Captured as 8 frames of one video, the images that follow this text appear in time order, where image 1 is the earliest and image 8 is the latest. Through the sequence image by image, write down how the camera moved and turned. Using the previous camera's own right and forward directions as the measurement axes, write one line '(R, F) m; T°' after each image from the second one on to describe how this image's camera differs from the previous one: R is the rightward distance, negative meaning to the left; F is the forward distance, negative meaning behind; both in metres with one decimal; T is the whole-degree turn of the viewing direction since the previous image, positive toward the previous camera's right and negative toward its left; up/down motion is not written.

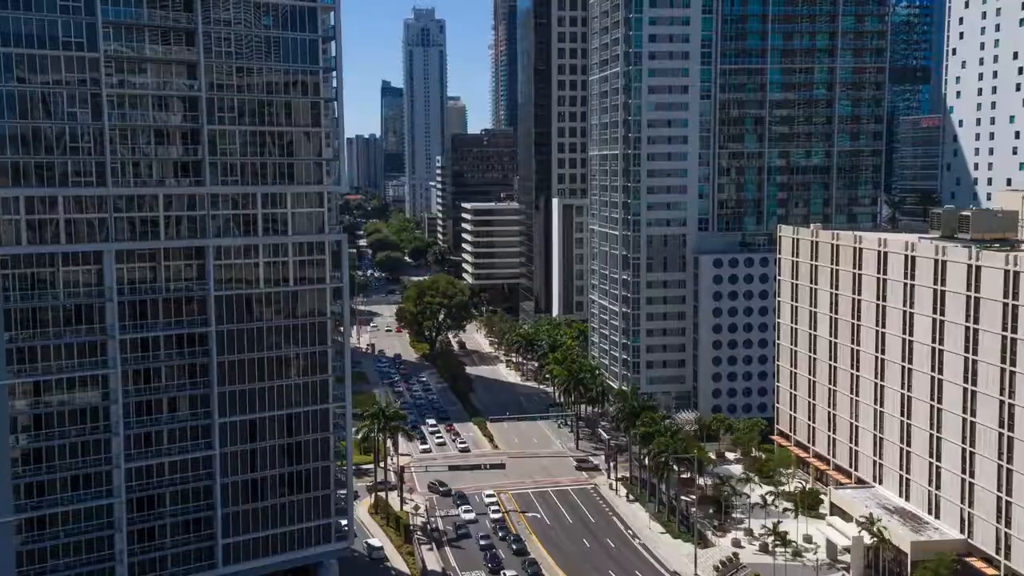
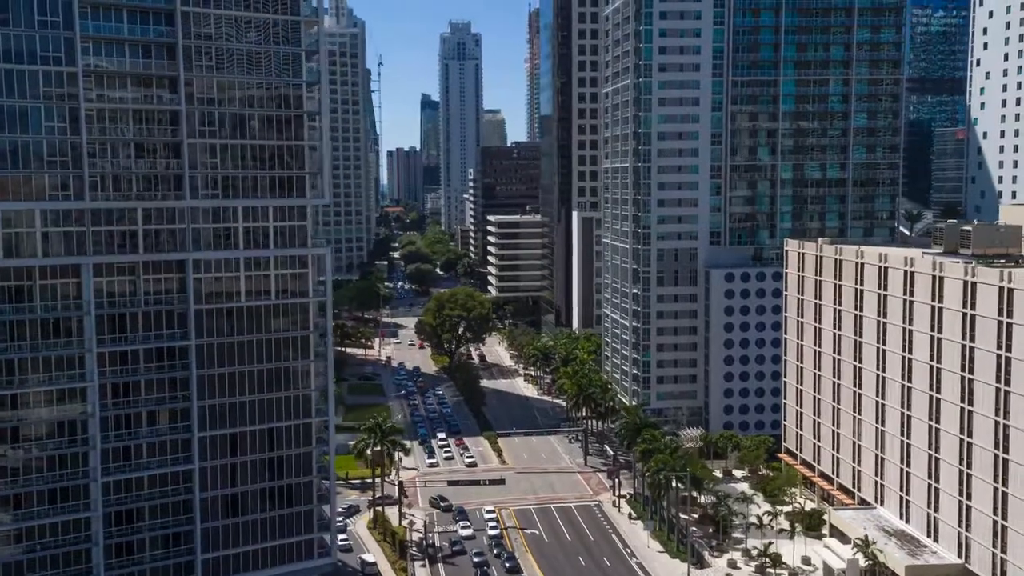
(+3.0, +0.8) m; -2°
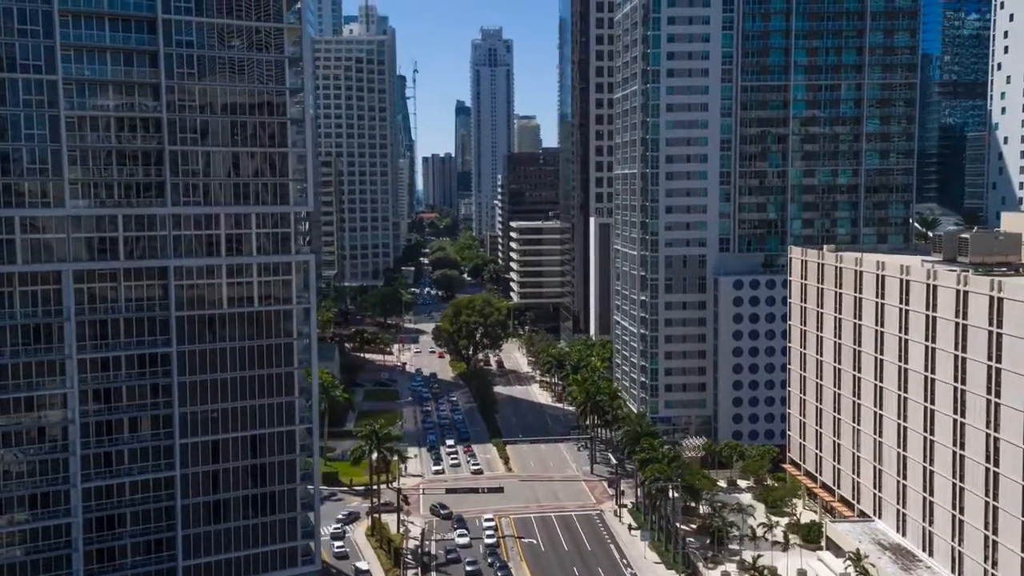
(+2.8, +0.5) m; -2°
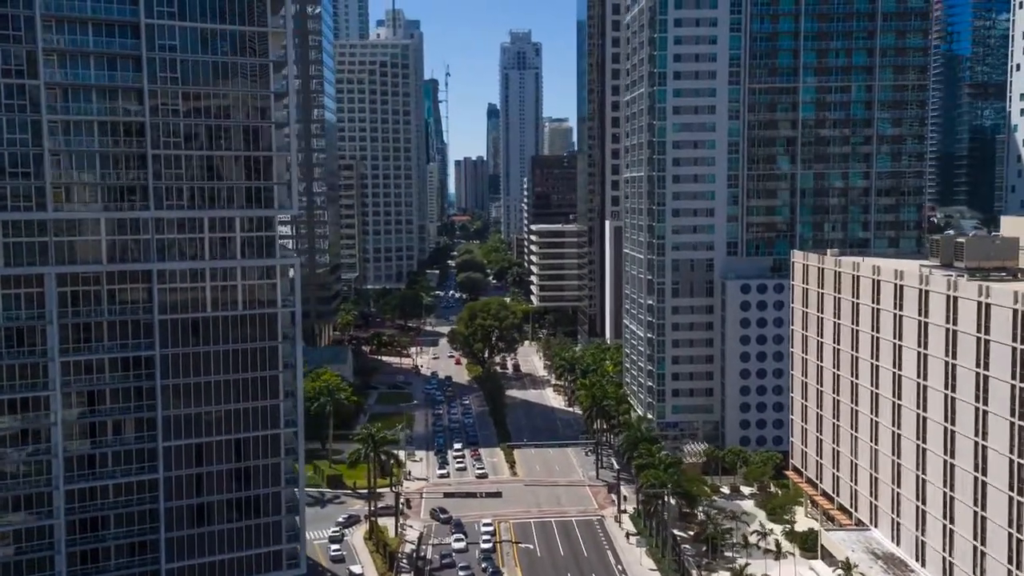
(+2.6, +0.4) m; -2°
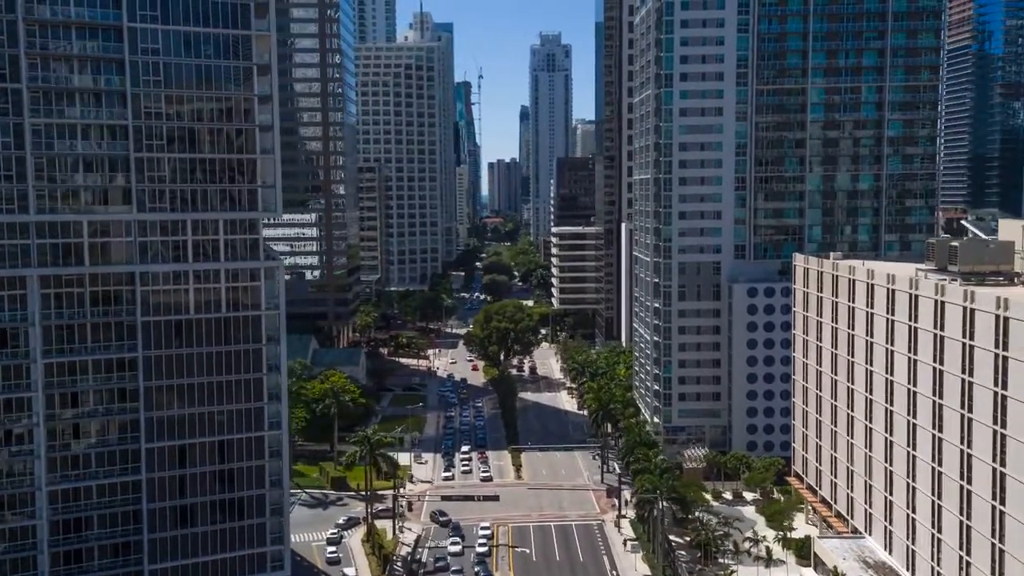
(+2.7, +0.4) m; -2°
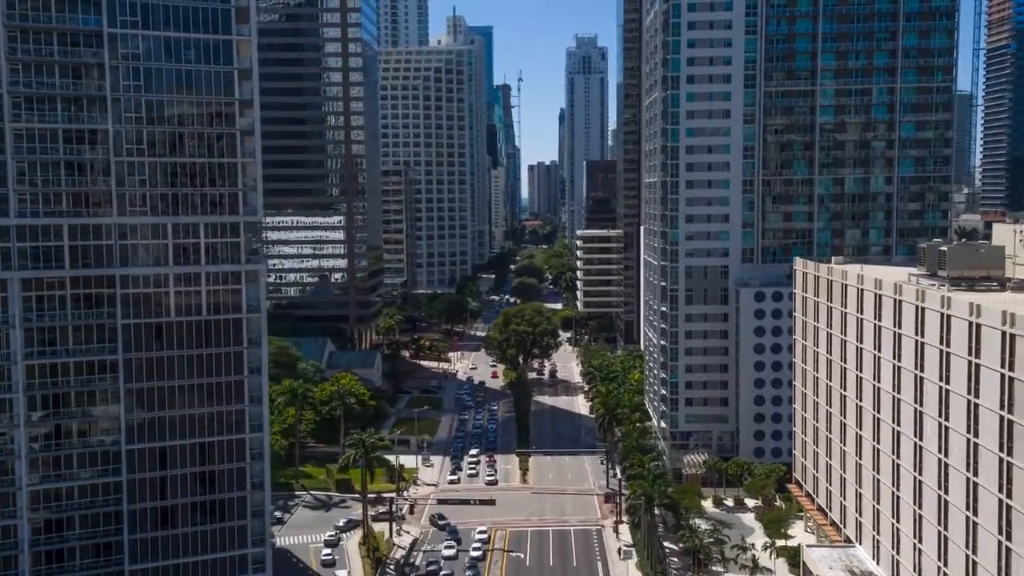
(+3.3, +0.3) m; -2°
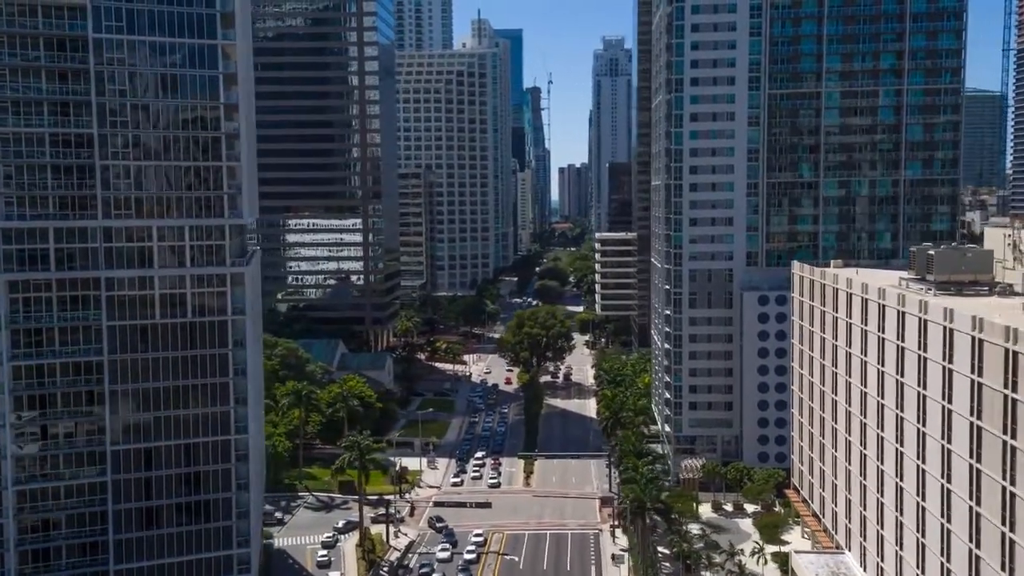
(+2.6, 0.0) m; -1°
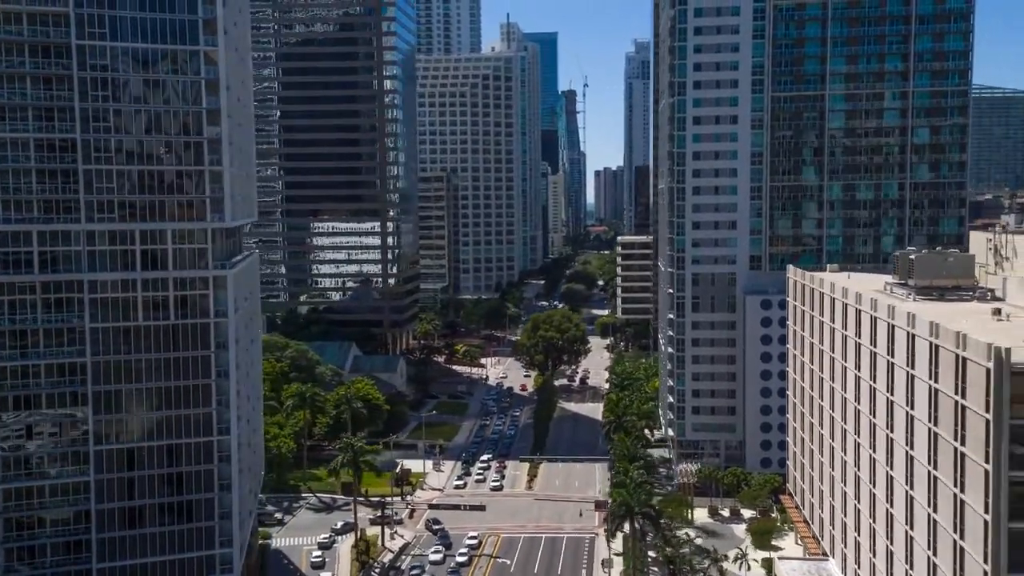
(+3.2, -0.2) m; -2°
